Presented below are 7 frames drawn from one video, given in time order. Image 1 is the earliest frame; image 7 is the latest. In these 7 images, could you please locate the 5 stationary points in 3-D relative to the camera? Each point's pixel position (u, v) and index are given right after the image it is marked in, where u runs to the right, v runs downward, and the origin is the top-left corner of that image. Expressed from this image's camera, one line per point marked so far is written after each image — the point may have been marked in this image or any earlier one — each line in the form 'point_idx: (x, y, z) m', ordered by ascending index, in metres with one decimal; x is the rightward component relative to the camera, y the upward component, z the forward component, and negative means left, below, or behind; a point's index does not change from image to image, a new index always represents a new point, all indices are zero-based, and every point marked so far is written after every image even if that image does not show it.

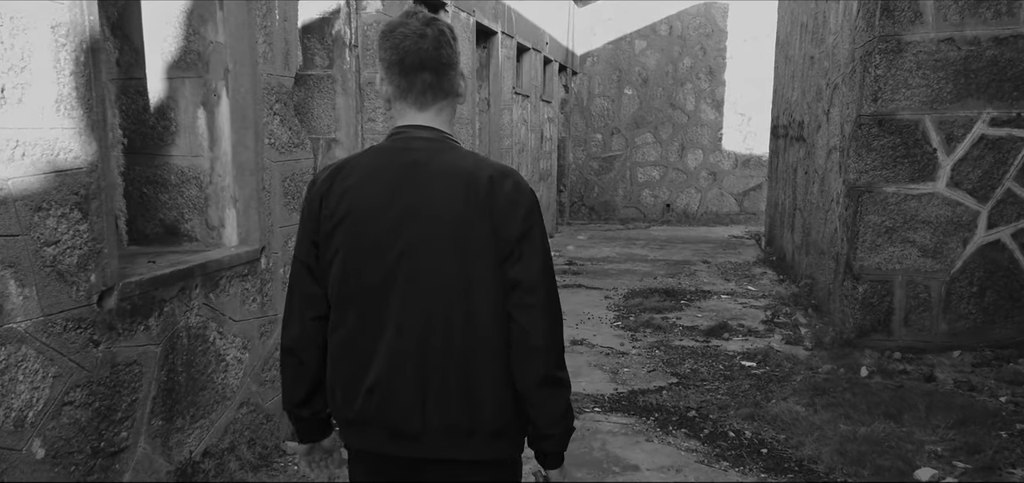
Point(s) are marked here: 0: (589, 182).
0: (+1.1, +0.8, +11.5) m
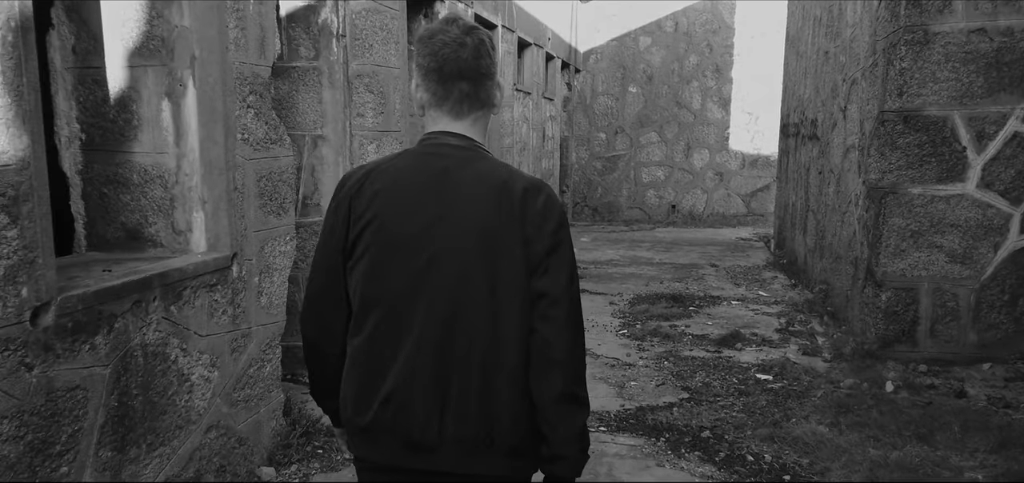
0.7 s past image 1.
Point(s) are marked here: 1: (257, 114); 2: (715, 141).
0: (+1.1, +0.8, +11.2) m
1: (-0.9, +0.4, +2.8) m
2: (+2.7, +1.3, +10.8) m
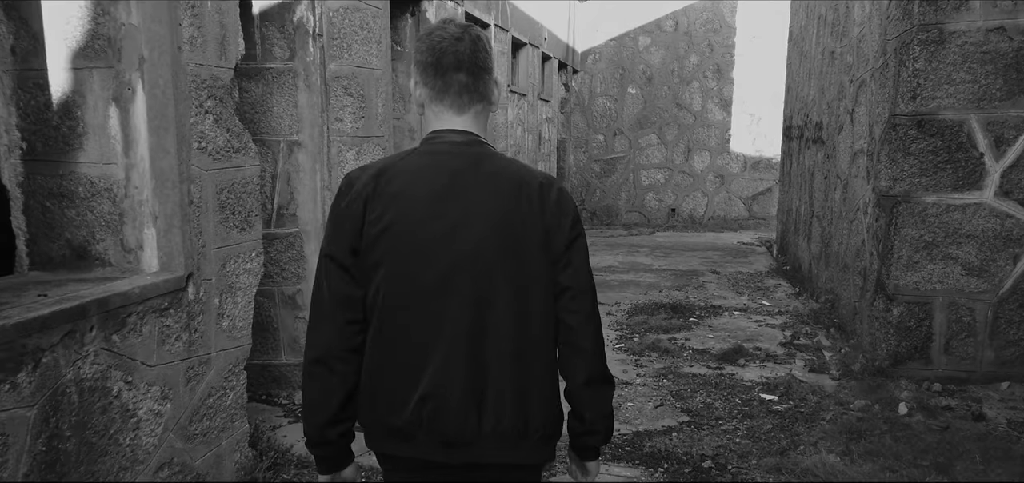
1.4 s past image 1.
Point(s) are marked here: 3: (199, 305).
0: (+1.0, +0.8, +10.9) m
1: (-0.9, +0.4, +2.6) m
2: (+2.6, +1.3, +10.5) m
3: (-1.0, -0.2, +2.5) m
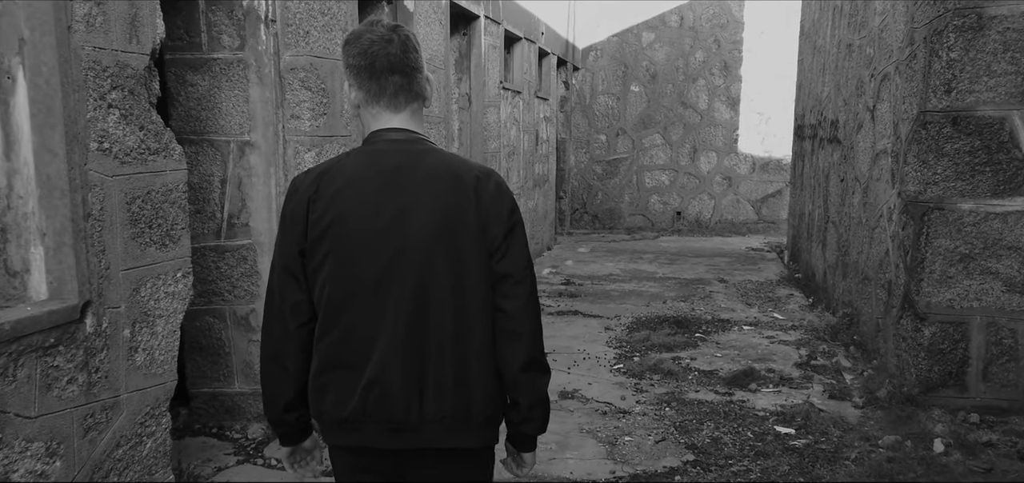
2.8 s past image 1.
0: (+1.0, +0.7, +10.5) m
1: (-1.0, +0.3, +2.1) m
2: (+2.6, +1.2, +10.1) m
3: (-1.0, -0.2, +2.1) m
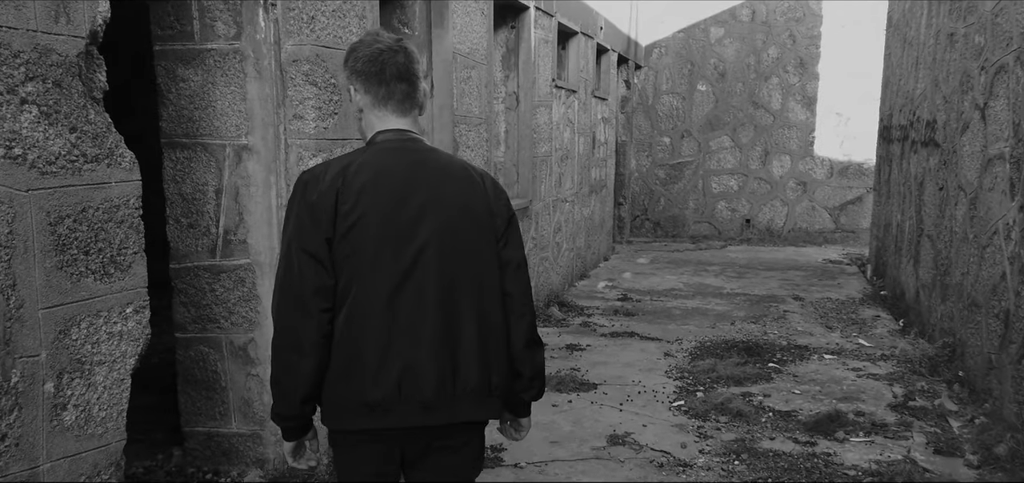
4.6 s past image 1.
0: (+1.7, +0.6, +9.9) m
1: (-1.0, +0.3, +1.7) m
2: (+3.3, +1.1, +9.3) m
3: (-1.0, -0.3, +1.6) m
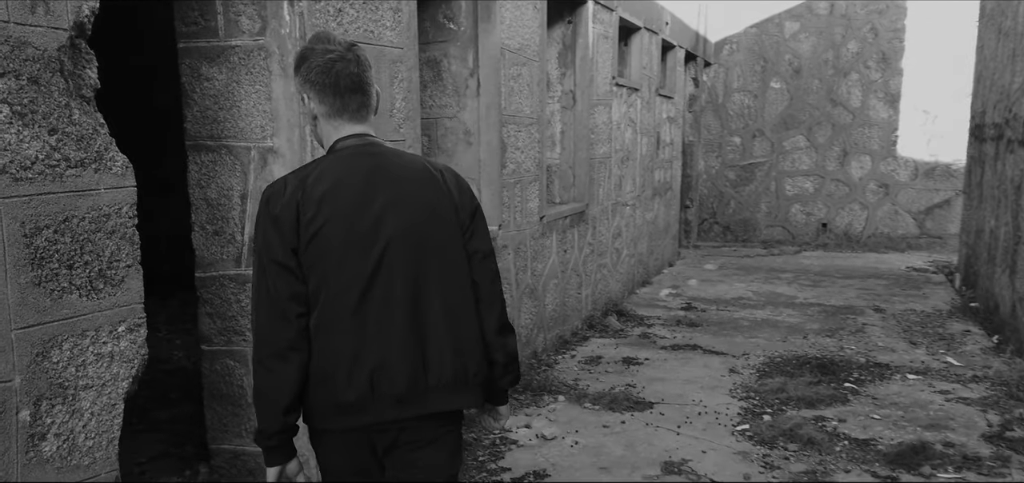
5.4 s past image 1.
0: (+2.5, +0.5, +9.4) m
1: (-0.9, +0.2, +1.5) m
2: (+4.0, +1.0, +8.8) m
3: (-1.0, -0.3, +1.5) m
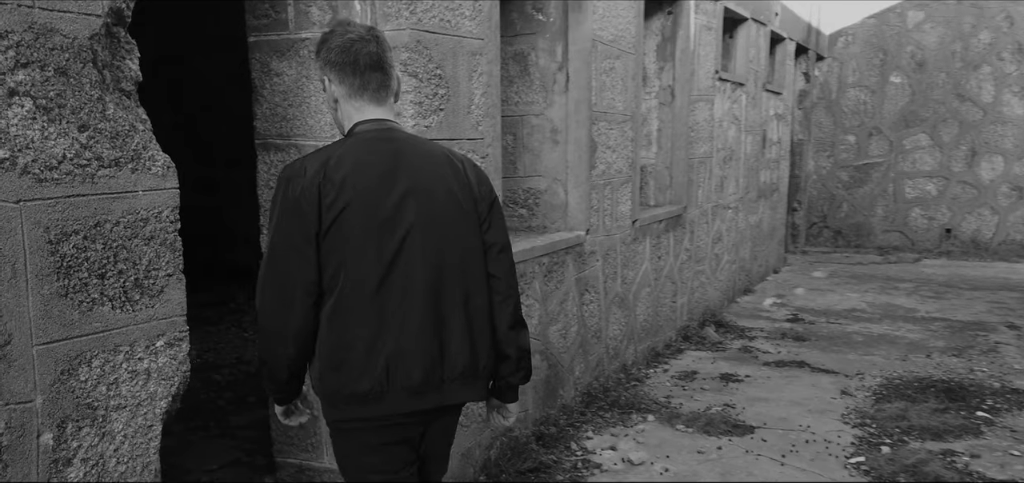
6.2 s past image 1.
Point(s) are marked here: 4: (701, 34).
0: (+3.5, +0.5, +8.8) m
1: (-0.8, +0.2, +1.4) m
2: (+4.9, +1.0, +8.0) m
3: (-0.9, -0.3, +1.4) m
4: (+1.1, +1.2, +4.8) m
